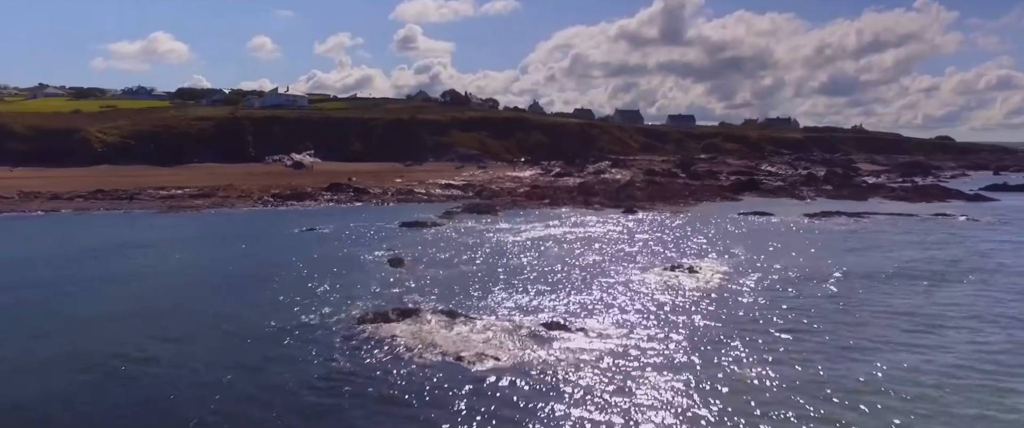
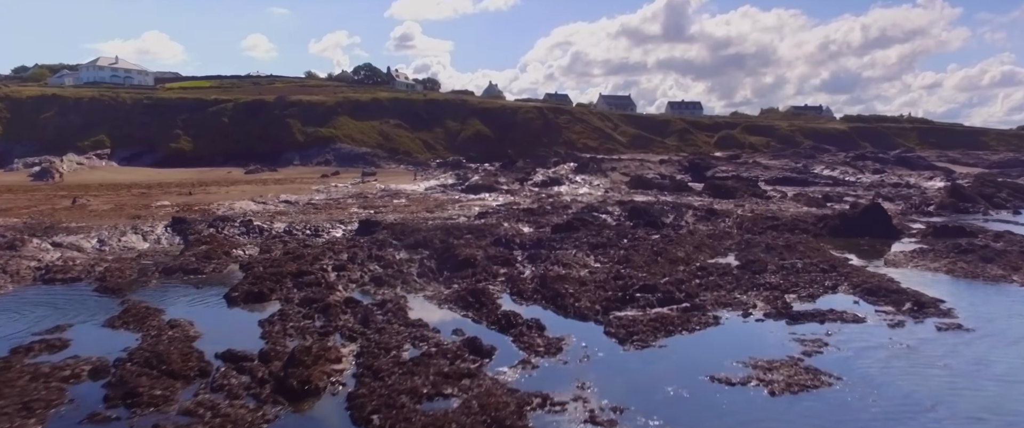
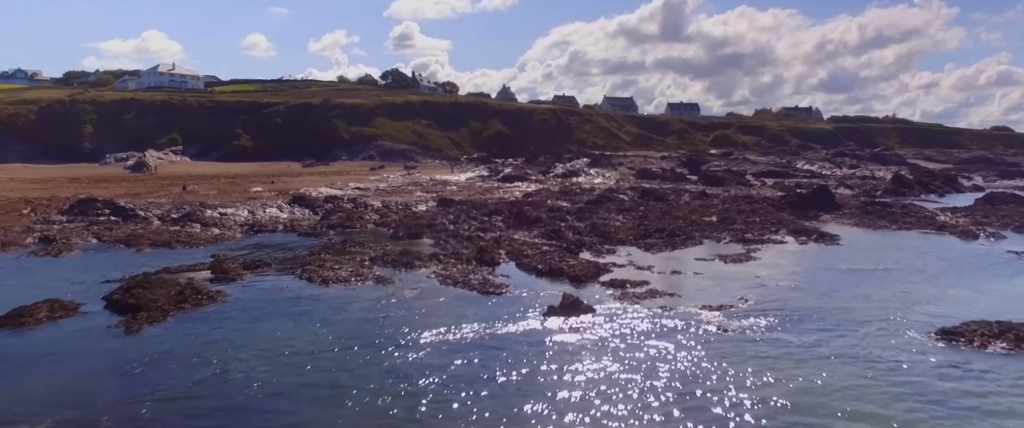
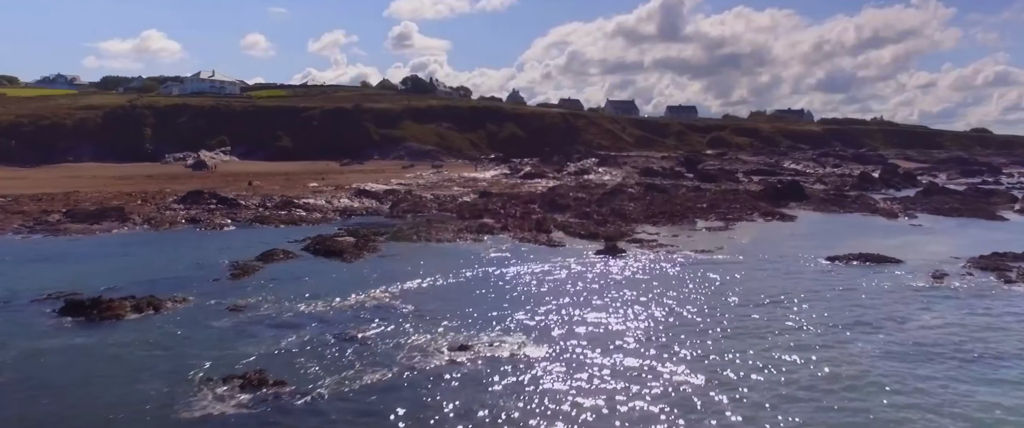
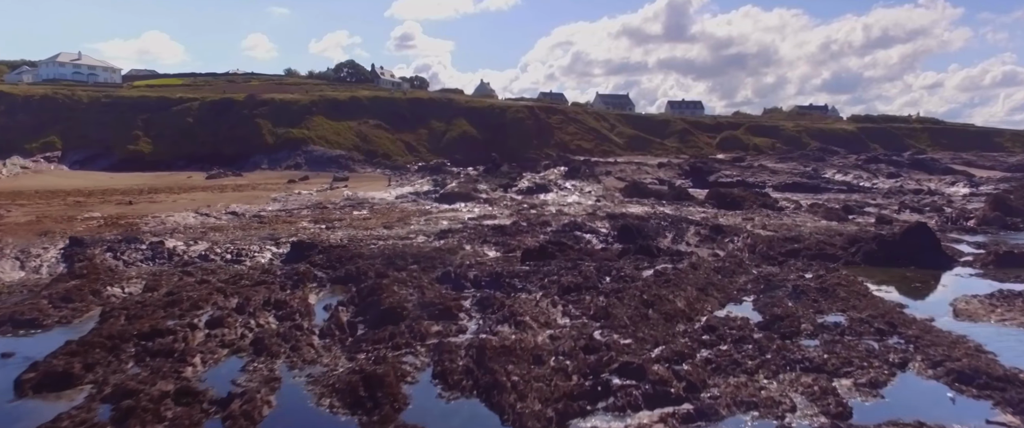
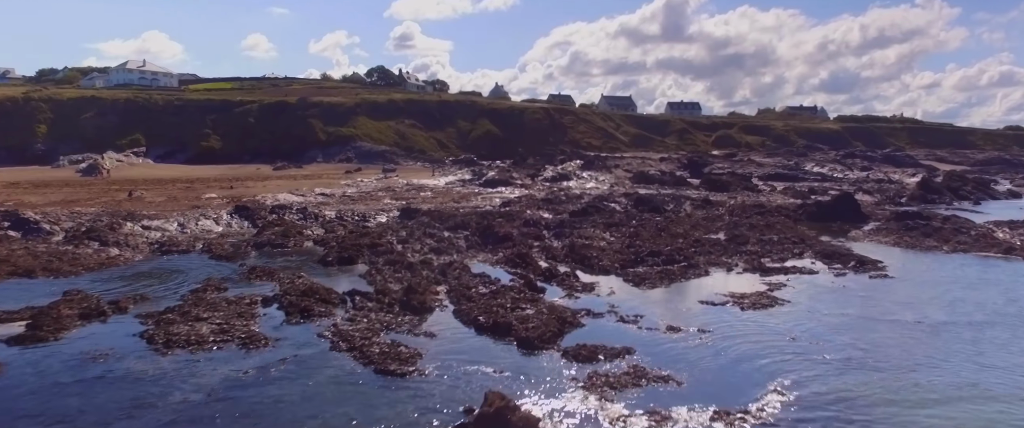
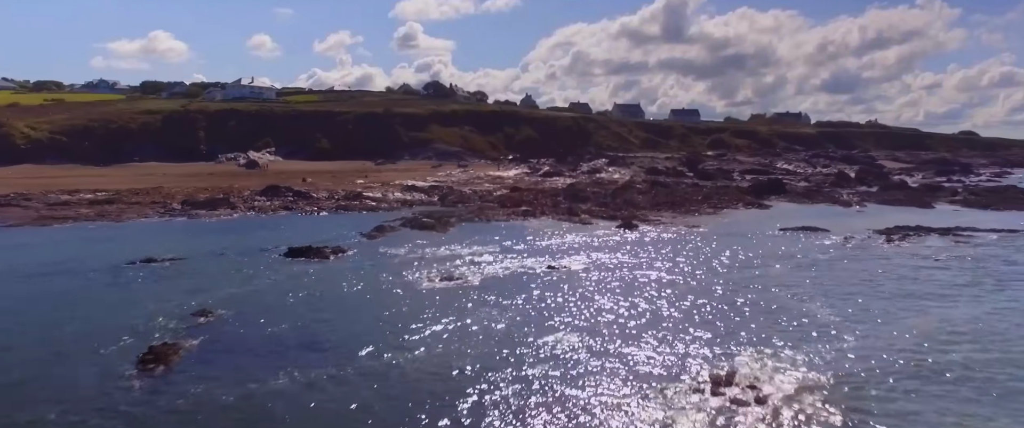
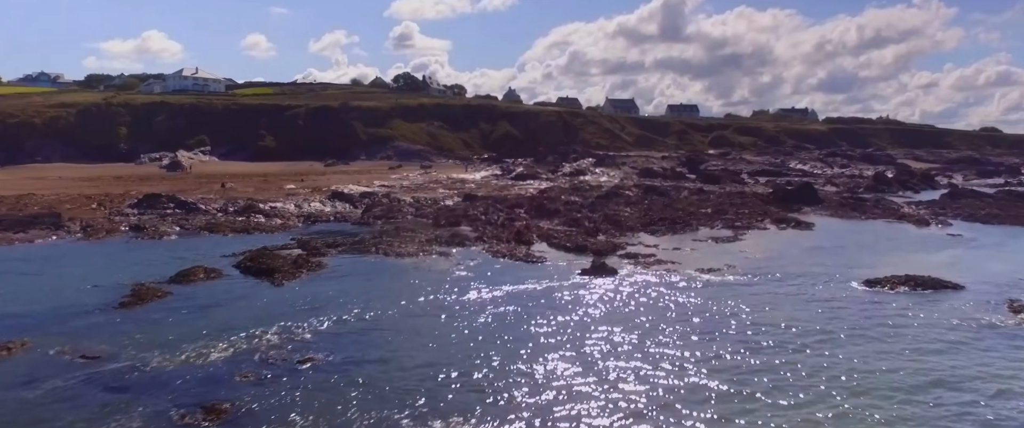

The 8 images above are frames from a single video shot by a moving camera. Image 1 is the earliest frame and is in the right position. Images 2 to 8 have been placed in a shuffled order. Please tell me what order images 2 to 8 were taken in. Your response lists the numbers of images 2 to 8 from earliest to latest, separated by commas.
7, 4, 8, 3, 6, 2, 5
